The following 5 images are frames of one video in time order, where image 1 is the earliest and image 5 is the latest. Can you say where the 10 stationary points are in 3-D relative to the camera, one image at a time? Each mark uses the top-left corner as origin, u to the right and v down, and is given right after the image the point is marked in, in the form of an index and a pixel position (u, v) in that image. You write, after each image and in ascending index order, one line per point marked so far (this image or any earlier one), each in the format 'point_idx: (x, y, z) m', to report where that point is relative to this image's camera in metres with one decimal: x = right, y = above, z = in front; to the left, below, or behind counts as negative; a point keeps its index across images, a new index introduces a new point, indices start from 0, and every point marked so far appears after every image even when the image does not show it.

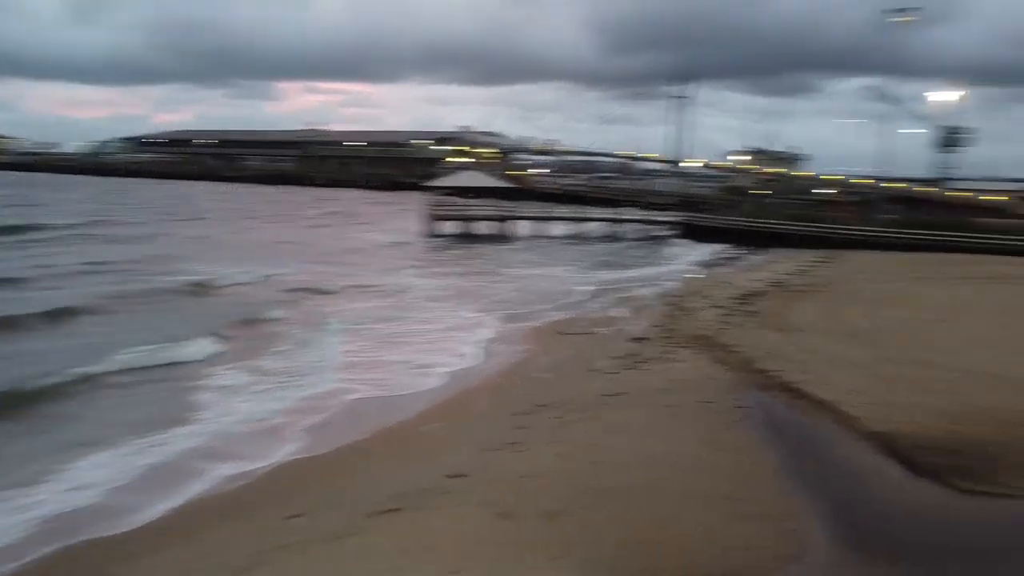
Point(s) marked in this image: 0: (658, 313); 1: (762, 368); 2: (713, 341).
0: (+3.0, -0.5, +16.3) m
1: (+3.5, -1.1, +11.5) m
2: (+3.3, -0.9, +13.2) m
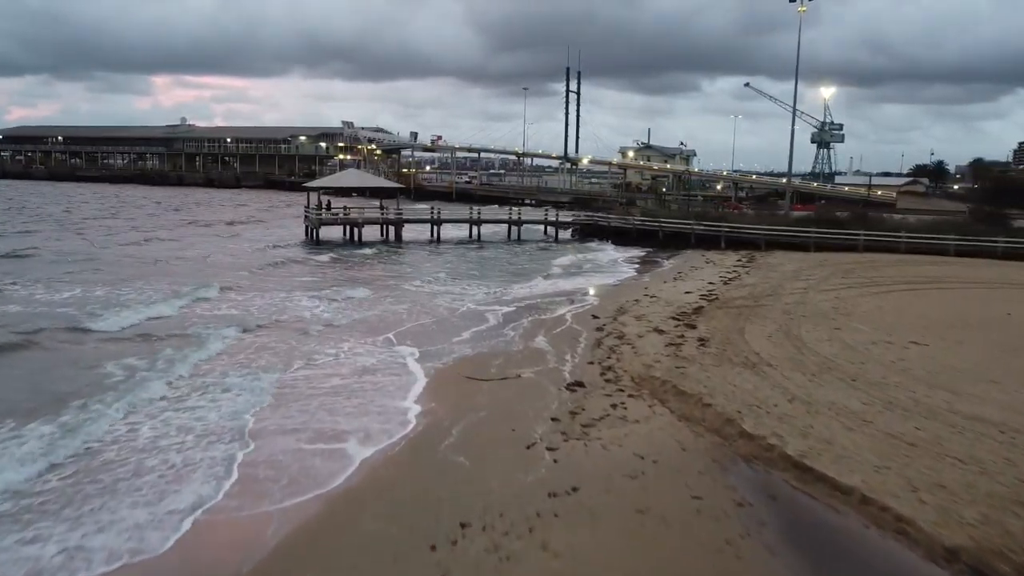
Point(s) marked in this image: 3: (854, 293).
0: (+1.3, -0.9, +13.4) m
1: (+2.5, -1.5, +8.7) m
2: (+2.0, -1.3, +10.4) m
3: (+7.9, -0.1, +18.7) m
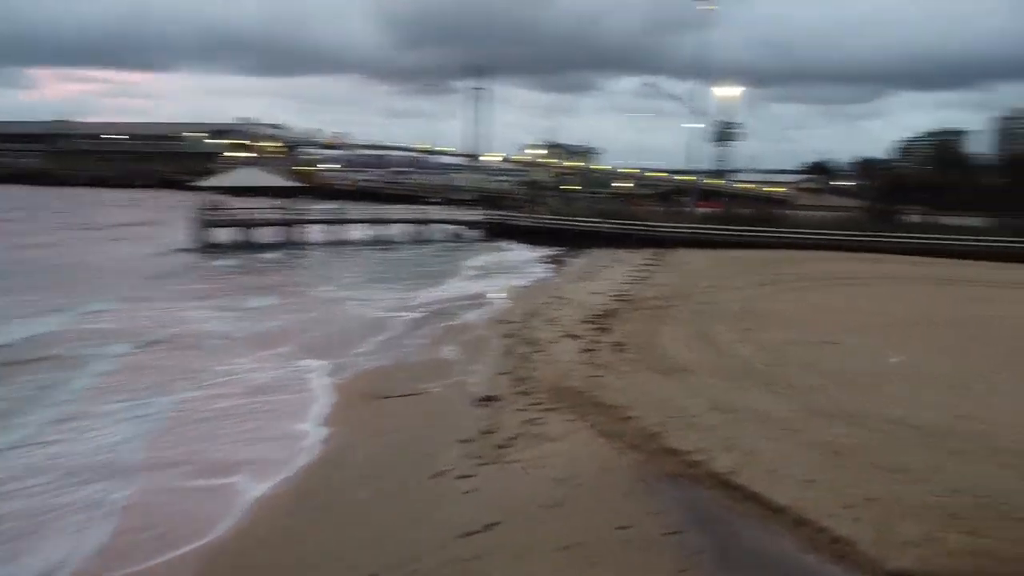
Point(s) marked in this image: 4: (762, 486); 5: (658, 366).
0: (-0.2, -1.0, +12.7) m
1: (+1.6, -1.6, +8.1) m
2: (+0.9, -1.3, +9.8) m
3: (+5.8, -0.1, +18.7) m
4: (+2.2, -1.8, +7.1) m
5: (+2.0, -1.1, +11.2) m
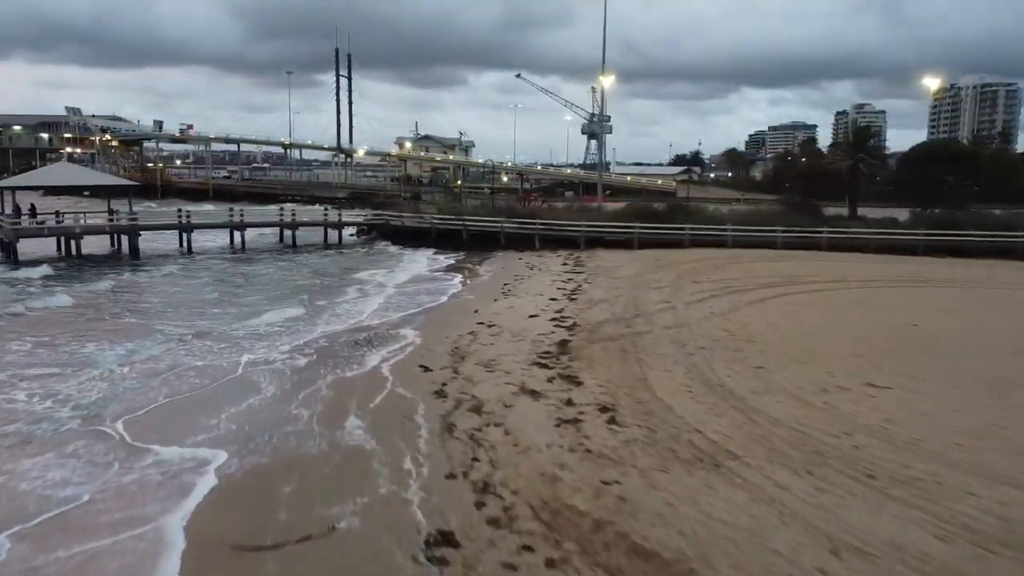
0: (-0.8, -1.5, +8.5) m
1: (+1.7, -2.0, +4.3) m
2: (+0.8, -1.8, +5.8) m
3: (+4.1, -0.3, +15.3) m
4: (+2.5, -2.2, +3.4) m
5: (+1.6, -1.5, +7.3) m
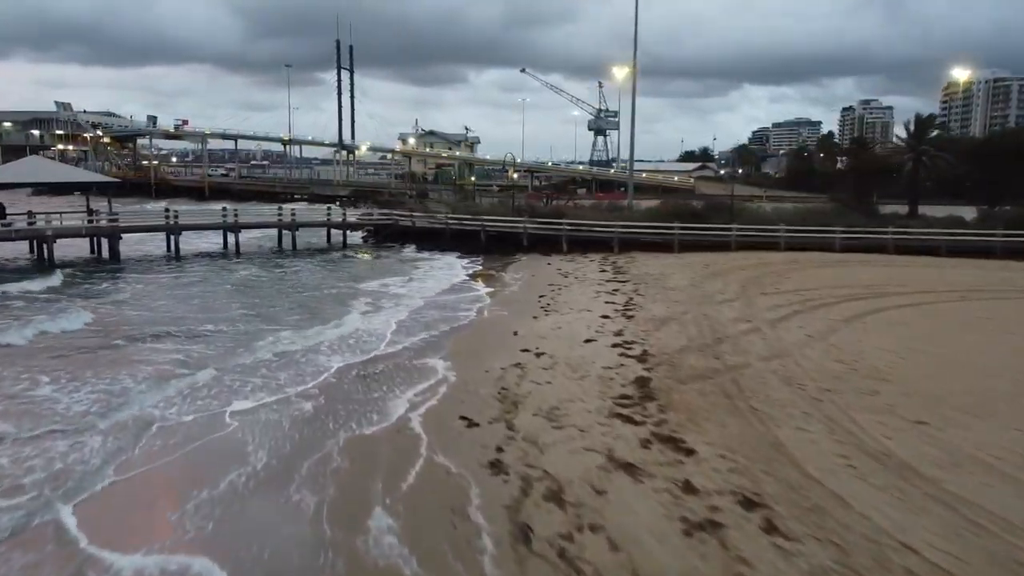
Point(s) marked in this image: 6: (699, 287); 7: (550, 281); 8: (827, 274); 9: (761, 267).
0: (-0.1, -1.7, +5.8) m
1: (+2.4, -2.3, +1.6) m
2: (+1.5, -2.1, +3.1) m
3: (+4.8, -0.6, +12.6) m
4: (+3.2, -2.5, +0.6) m
5: (+2.3, -1.8, +4.6) m
6: (+3.7, 0.0, +16.2) m
7: (+0.8, +0.1, +18.1) m
8: (+7.1, +0.3, +18.2) m
9: (+5.8, +0.5, +19.1) m
